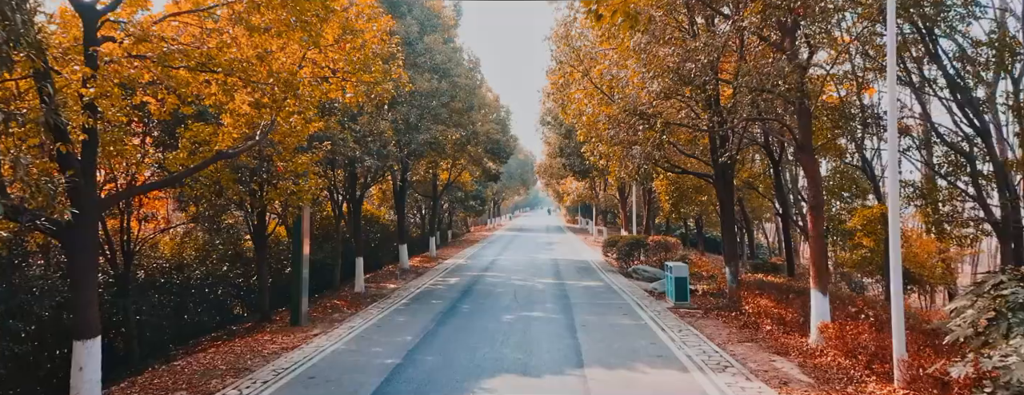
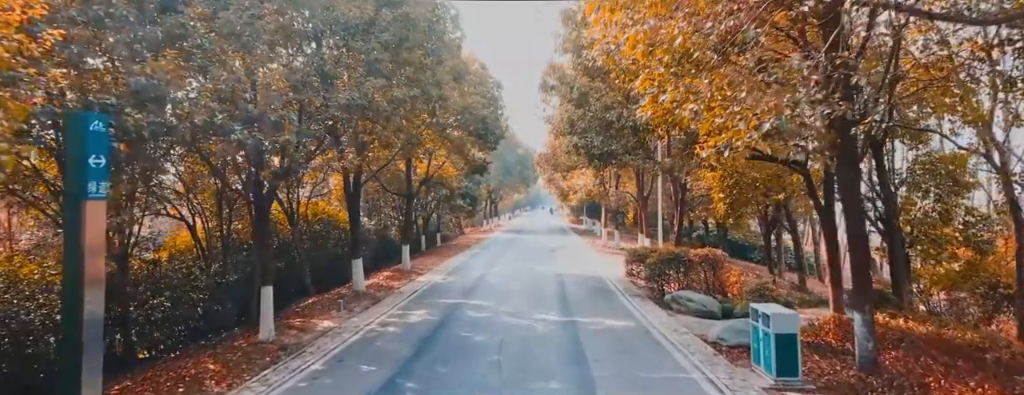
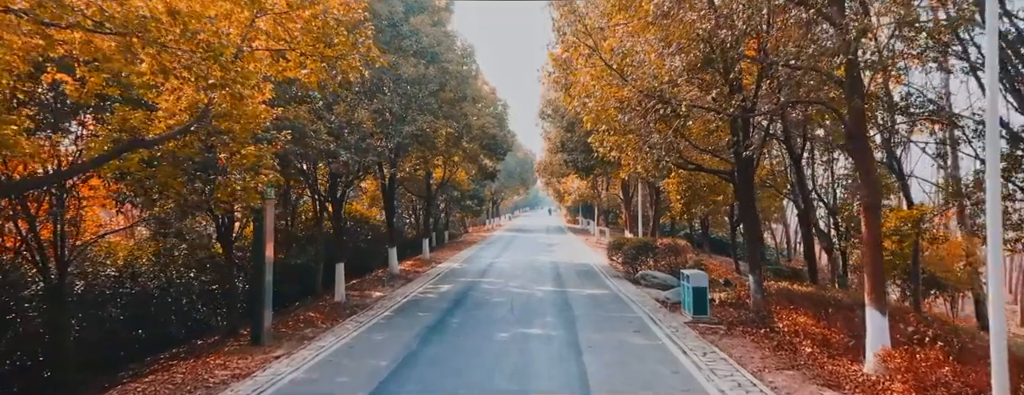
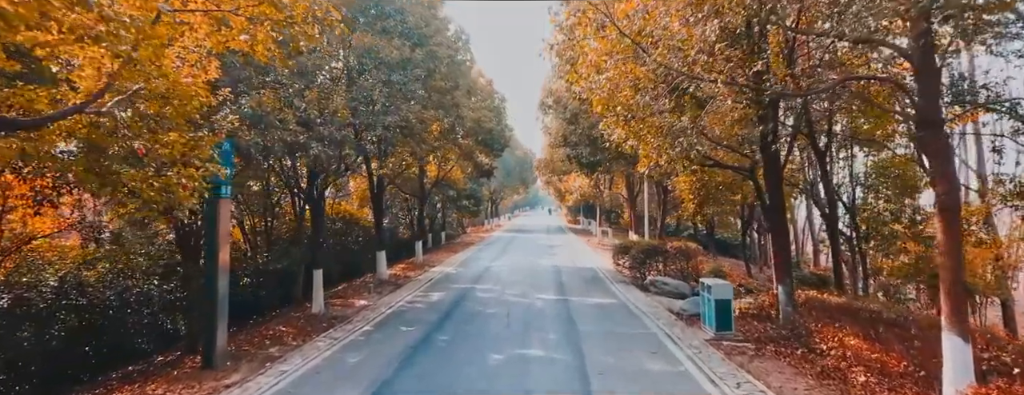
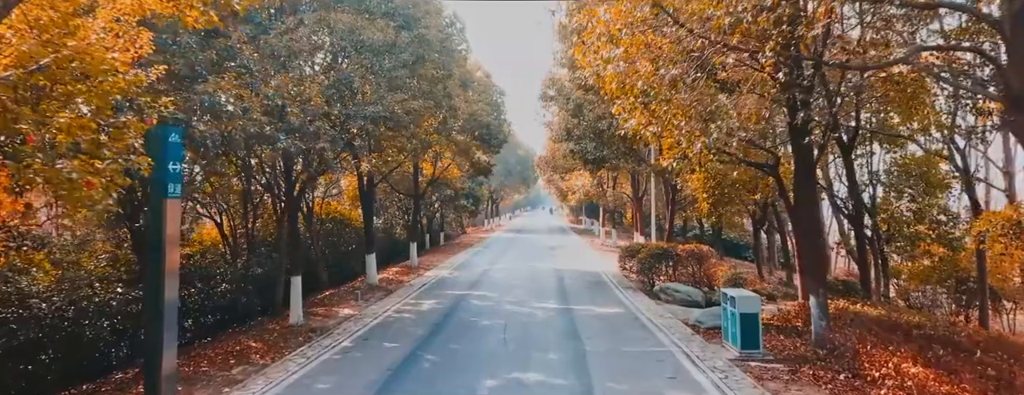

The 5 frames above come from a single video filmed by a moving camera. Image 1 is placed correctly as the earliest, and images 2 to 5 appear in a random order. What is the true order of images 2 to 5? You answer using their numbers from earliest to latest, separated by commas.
3, 4, 5, 2
